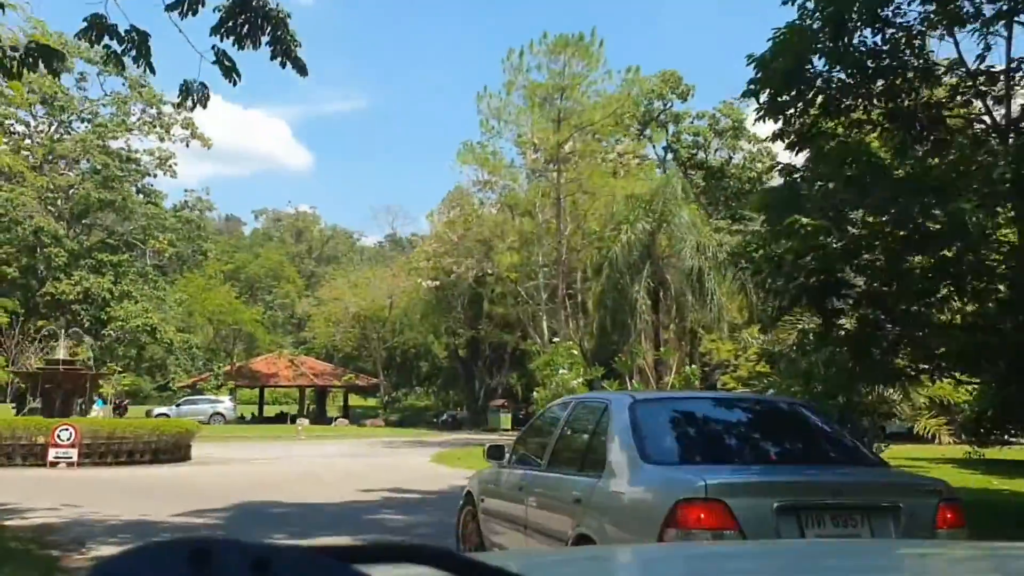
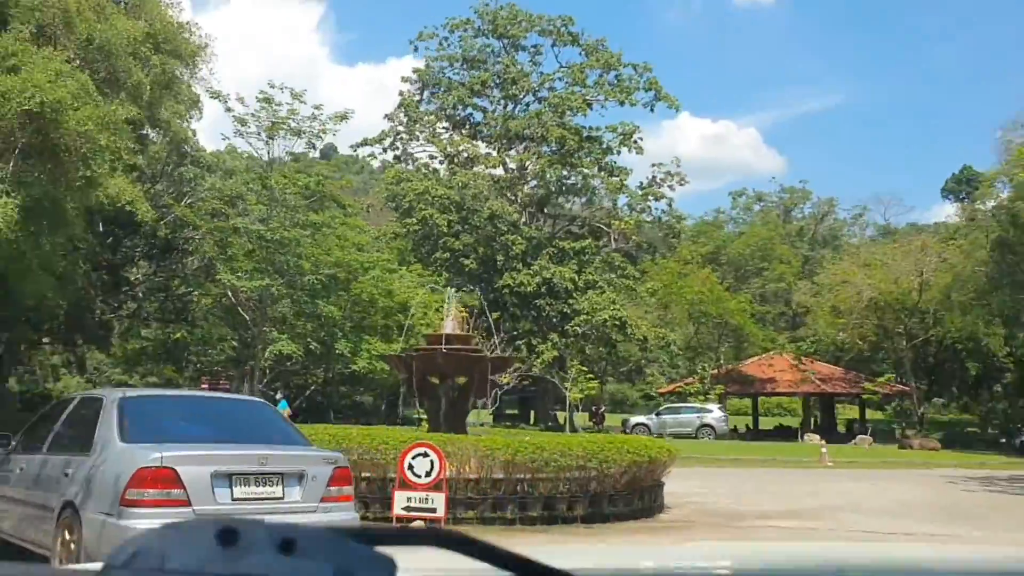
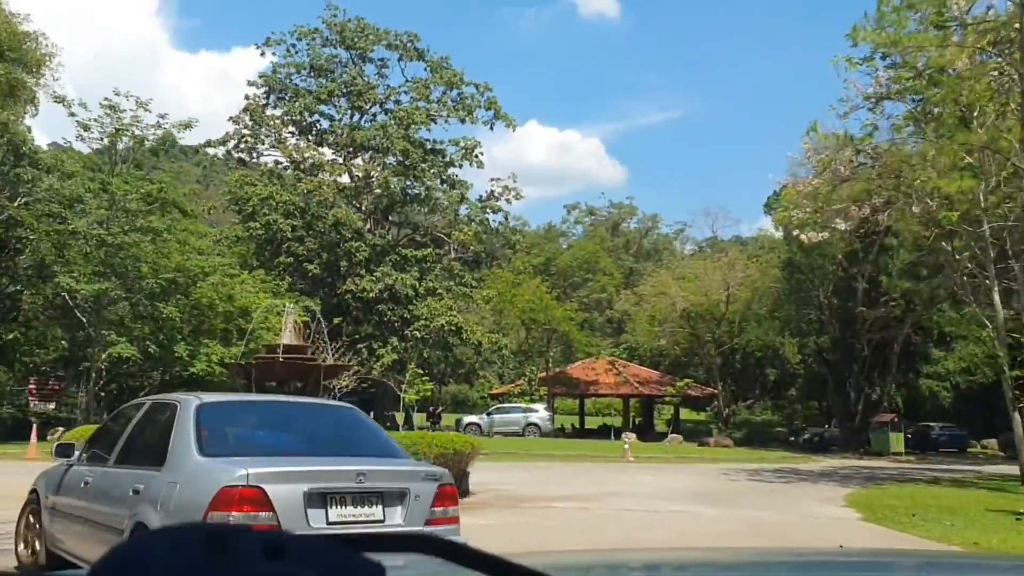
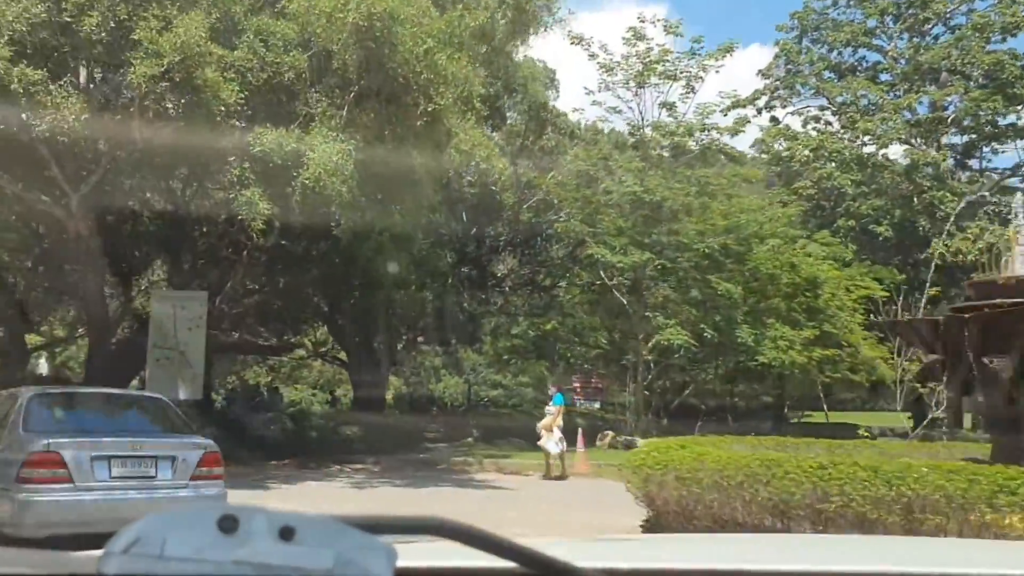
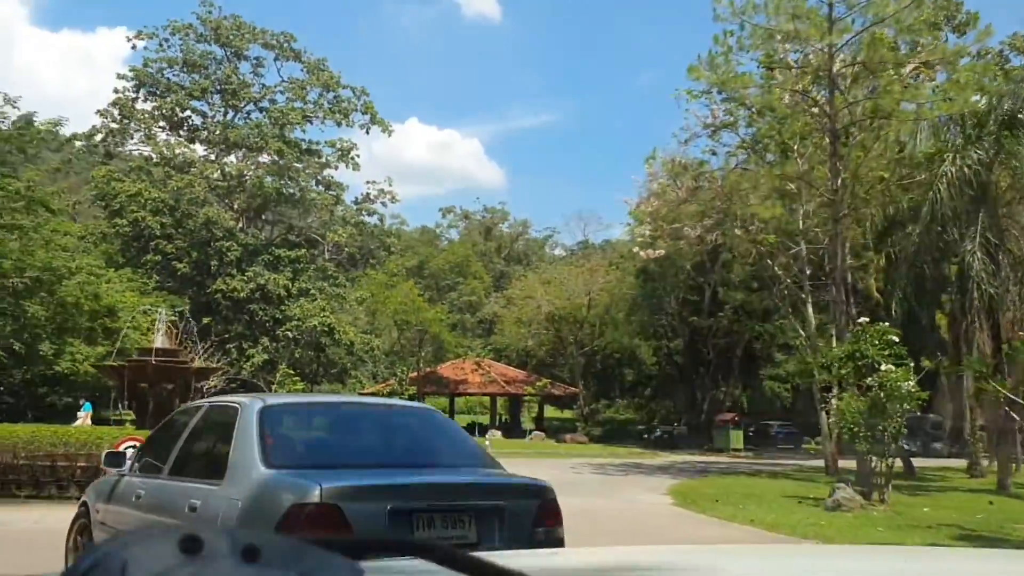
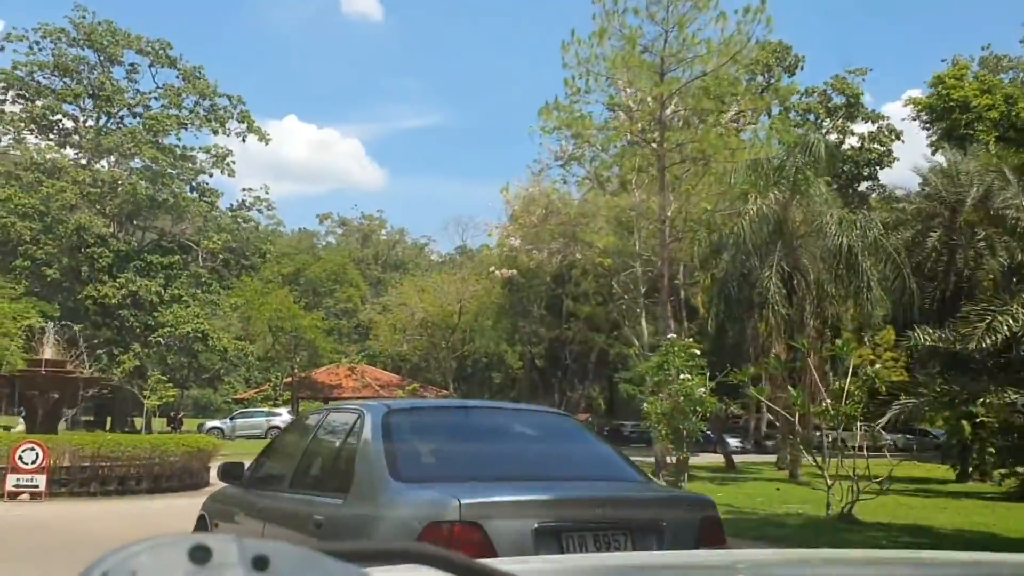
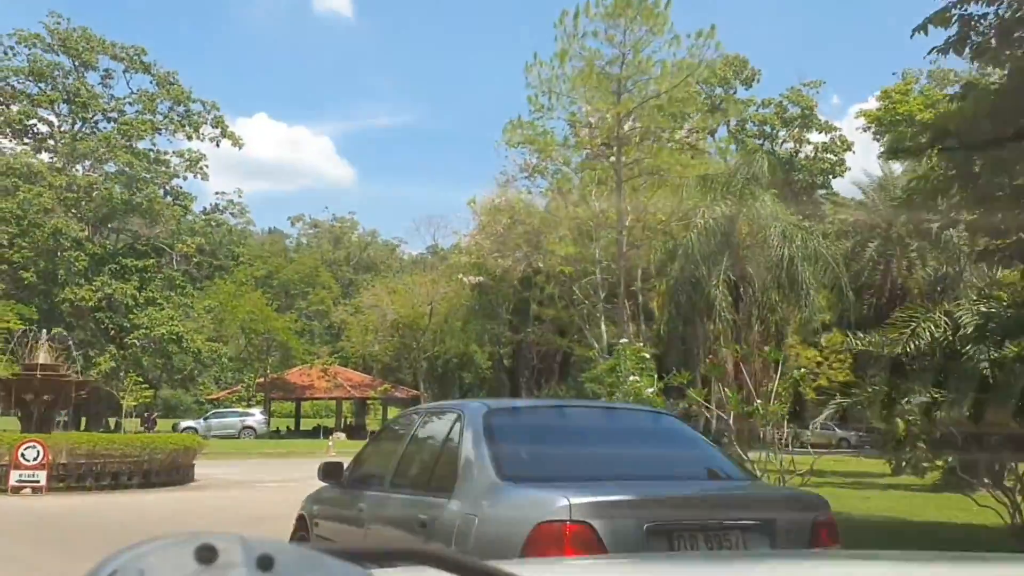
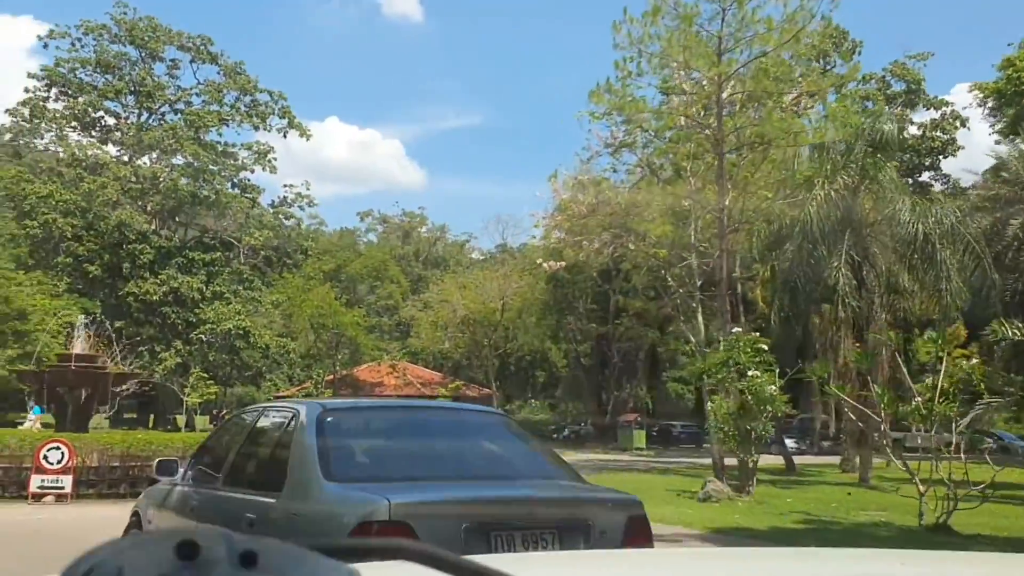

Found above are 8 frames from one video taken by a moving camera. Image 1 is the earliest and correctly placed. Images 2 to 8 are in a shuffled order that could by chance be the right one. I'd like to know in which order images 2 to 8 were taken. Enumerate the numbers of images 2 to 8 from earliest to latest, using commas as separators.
7, 6, 8, 5, 3, 2, 4
